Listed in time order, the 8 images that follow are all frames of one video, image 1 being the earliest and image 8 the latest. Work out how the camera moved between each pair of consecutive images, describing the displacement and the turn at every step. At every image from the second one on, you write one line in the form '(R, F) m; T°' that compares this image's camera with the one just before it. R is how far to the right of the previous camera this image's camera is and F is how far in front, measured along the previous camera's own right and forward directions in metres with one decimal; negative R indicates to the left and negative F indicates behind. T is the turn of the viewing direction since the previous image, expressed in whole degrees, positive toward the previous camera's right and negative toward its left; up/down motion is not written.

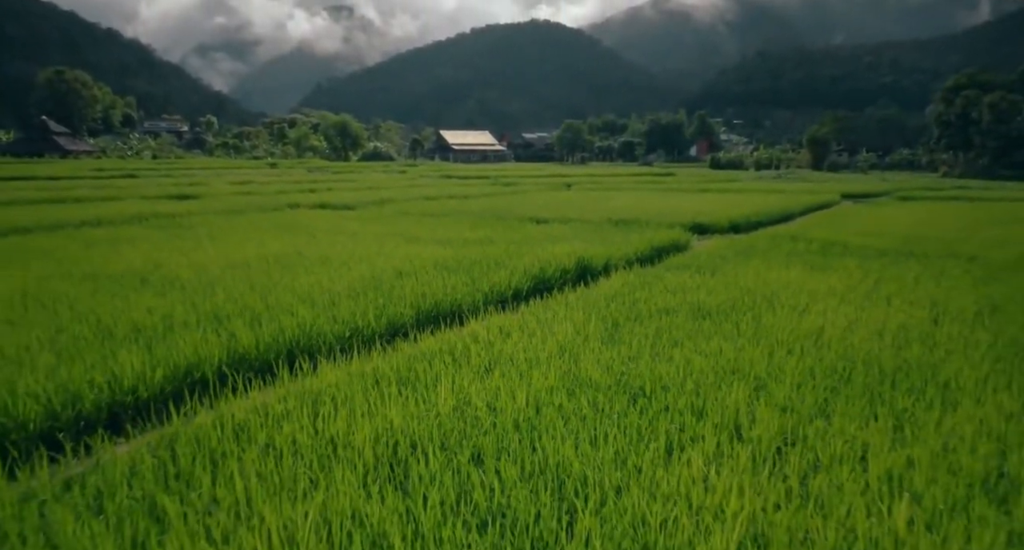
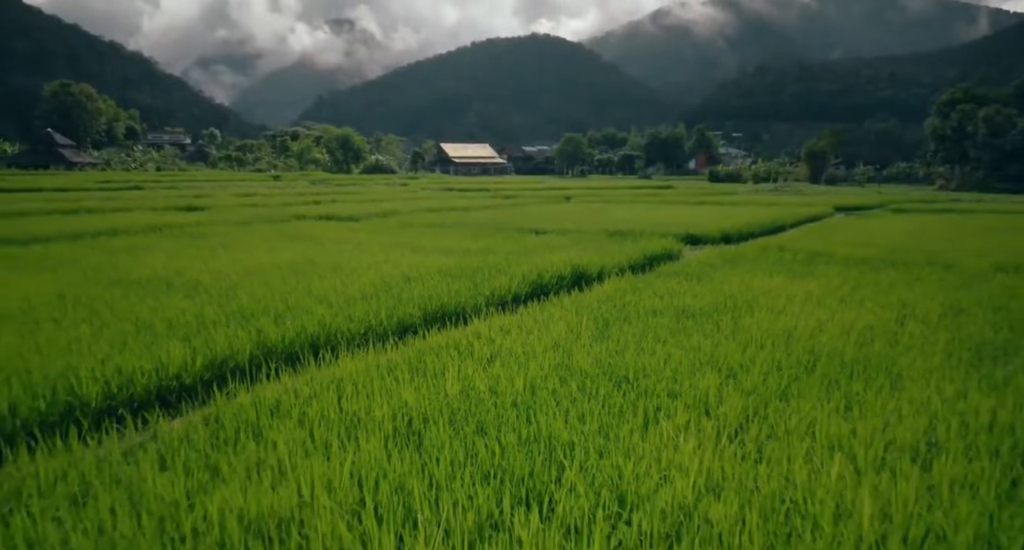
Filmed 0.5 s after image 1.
(0.0, -0.3) m; 0°
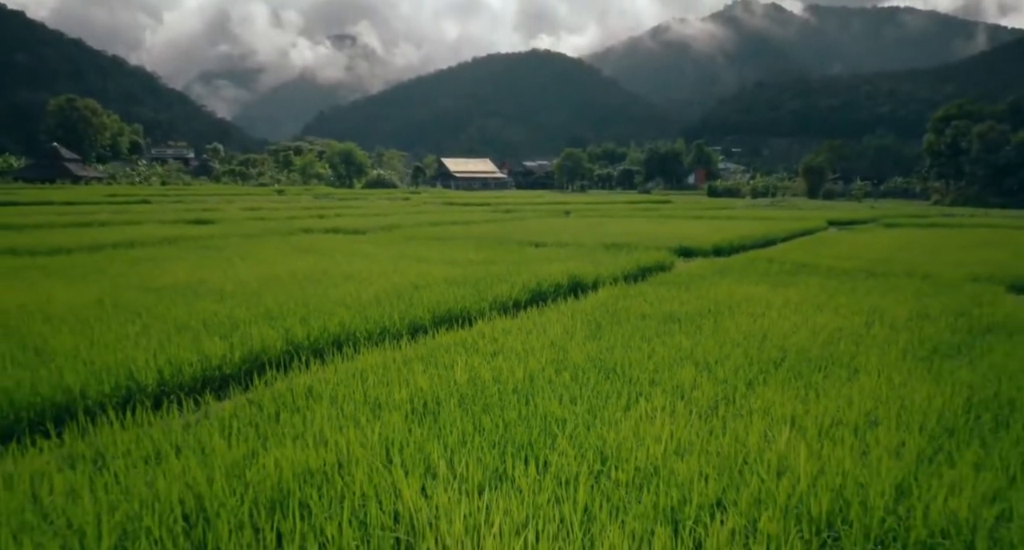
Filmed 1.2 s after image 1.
(0.0, -0.4) m; 0°
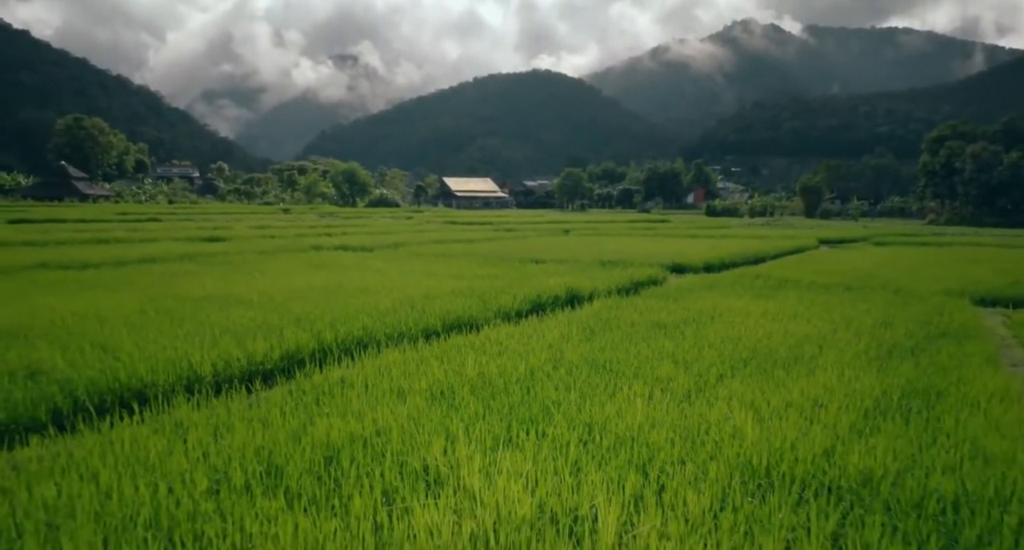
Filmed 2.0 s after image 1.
(0.0, -0.5) m; 0°
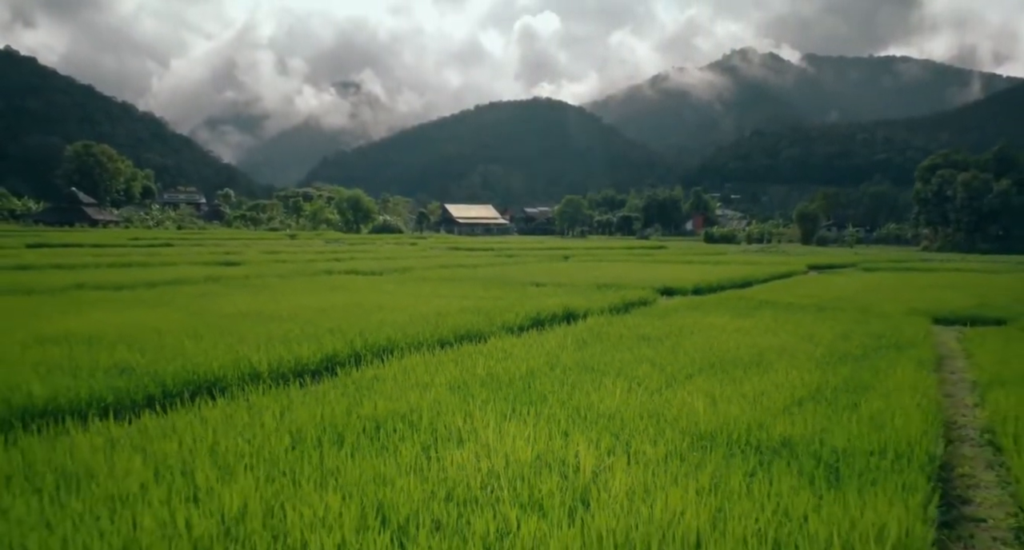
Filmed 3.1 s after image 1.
(0.0, -0.7) m; 0°
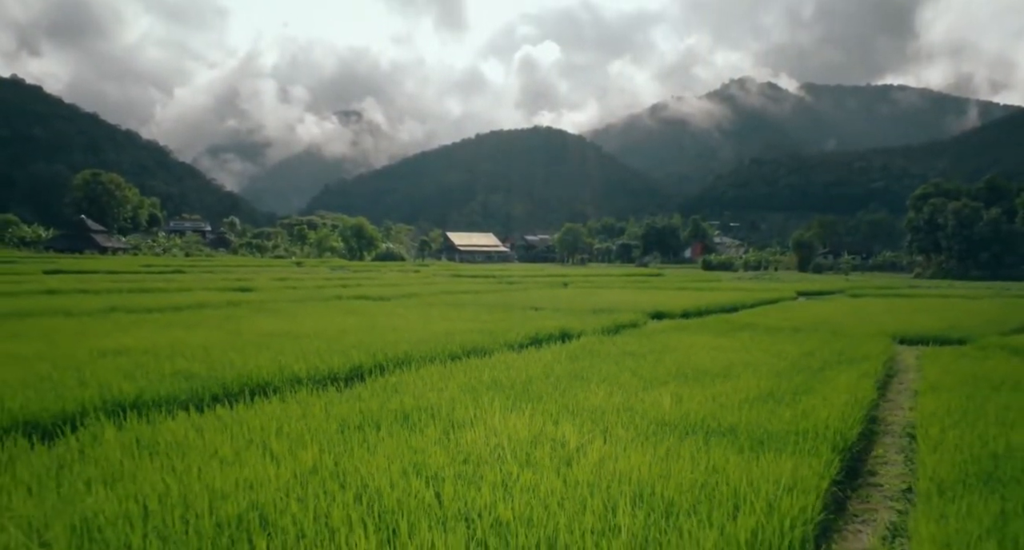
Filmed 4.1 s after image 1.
(0.0, -0.7) m; 0°
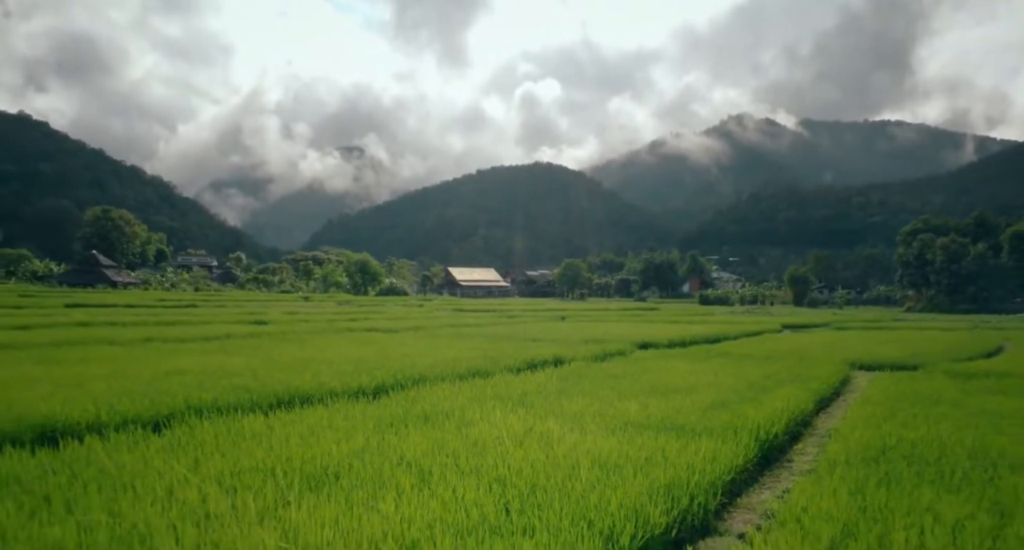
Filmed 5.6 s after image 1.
(0.0, -1.0) m; 0°
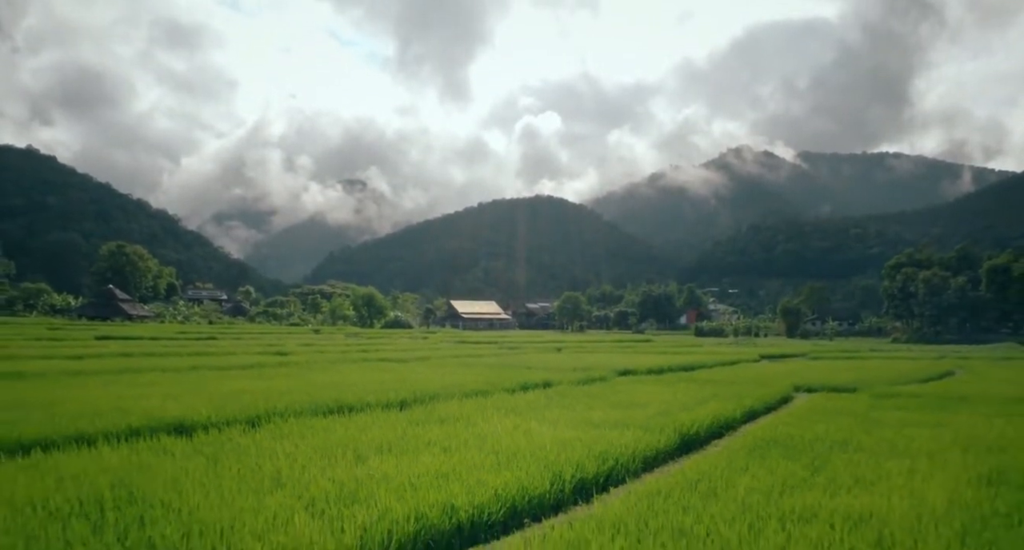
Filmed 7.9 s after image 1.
(+0.1, -1.8) m; 0°
